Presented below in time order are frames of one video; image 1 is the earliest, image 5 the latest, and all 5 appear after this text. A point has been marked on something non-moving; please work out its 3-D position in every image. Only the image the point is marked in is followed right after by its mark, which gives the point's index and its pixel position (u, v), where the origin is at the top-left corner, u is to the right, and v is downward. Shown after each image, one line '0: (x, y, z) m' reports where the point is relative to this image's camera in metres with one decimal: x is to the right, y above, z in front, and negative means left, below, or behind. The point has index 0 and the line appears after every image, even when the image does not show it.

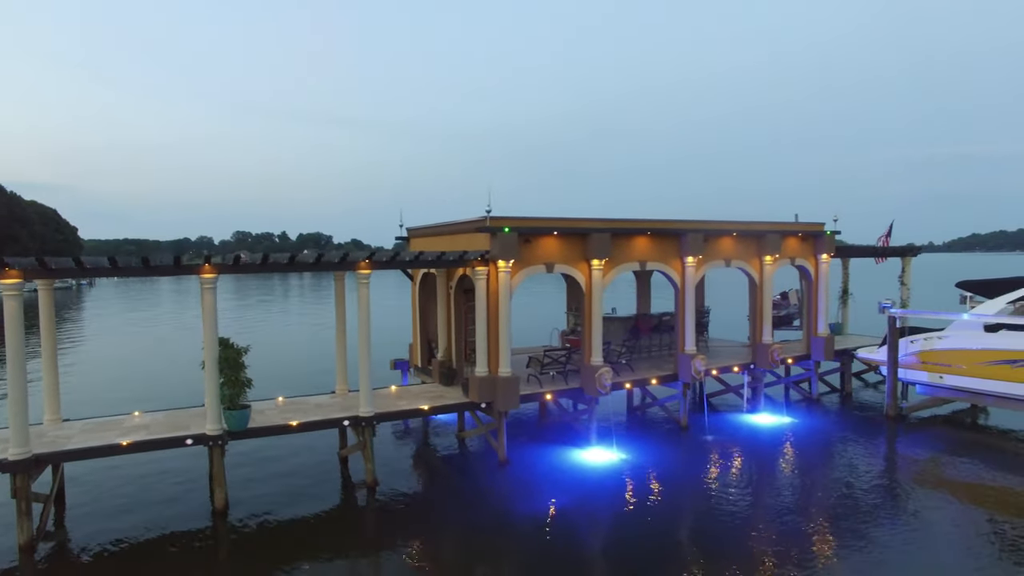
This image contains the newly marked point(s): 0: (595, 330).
0: (+2.0, -1.0, +14.6) m
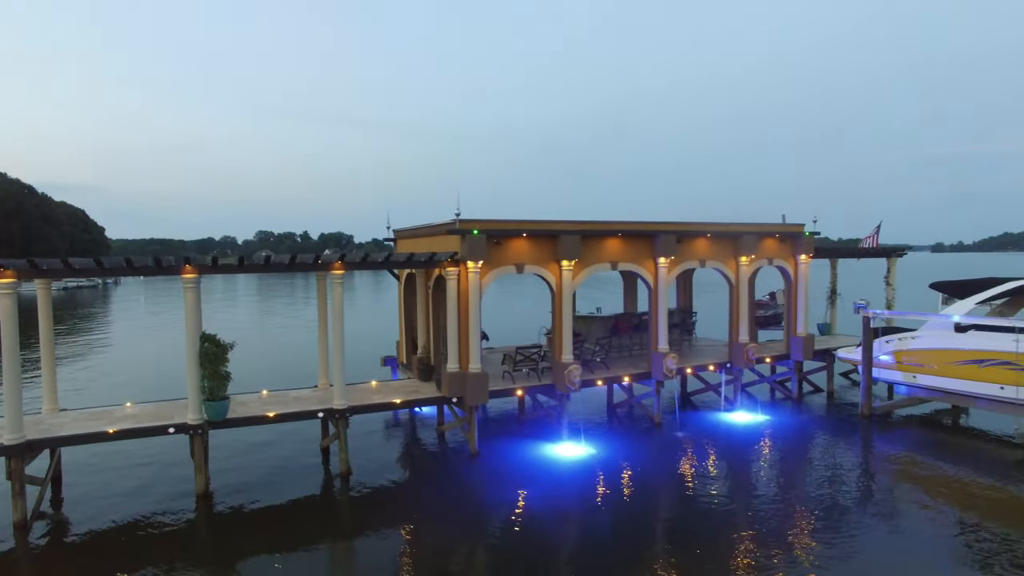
0: (+1.3, -1.0, +15.2) m
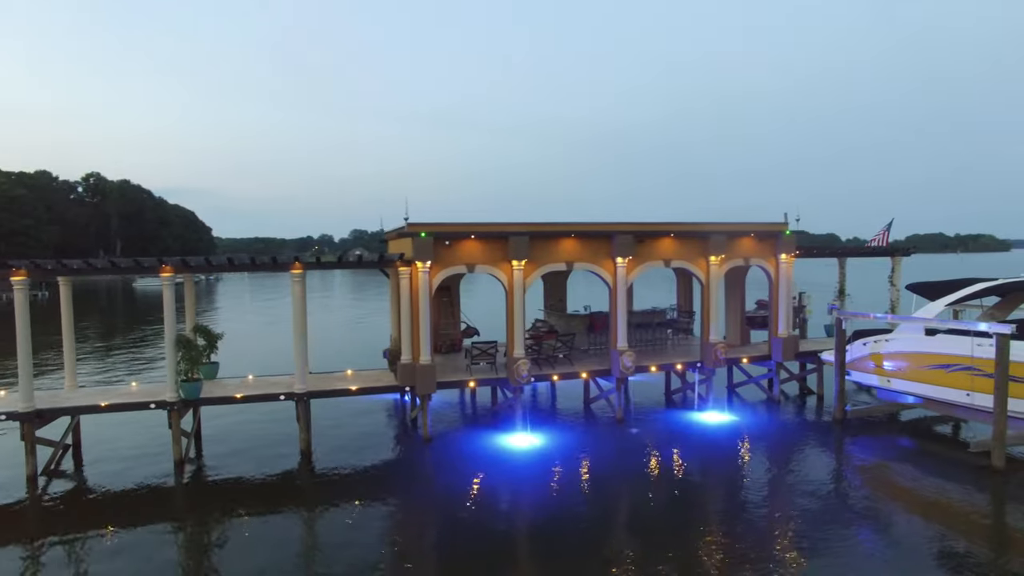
0: (+0.1, -1.0, +16.0) m
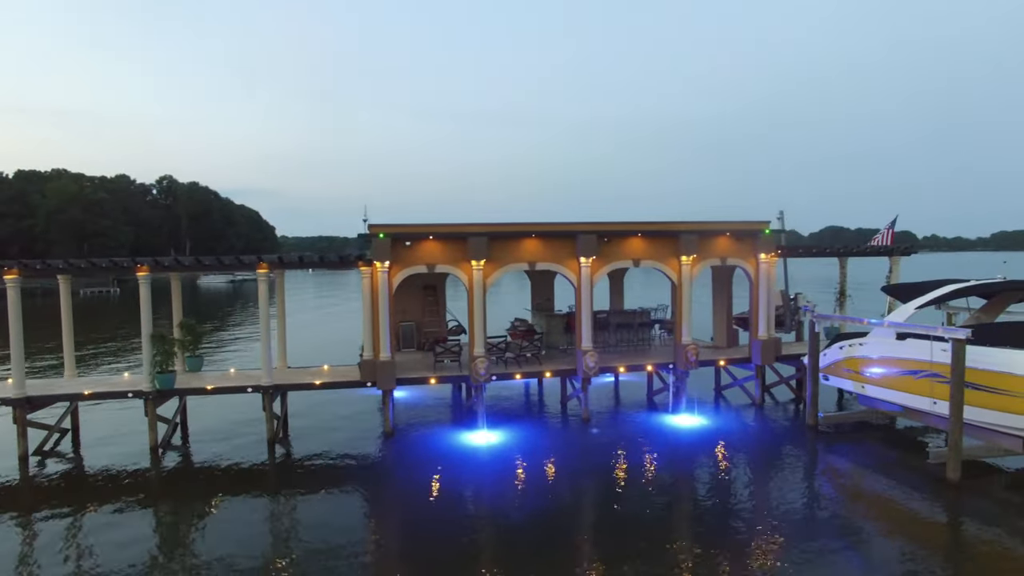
0: (-0.9, -1.0, +16.2) m
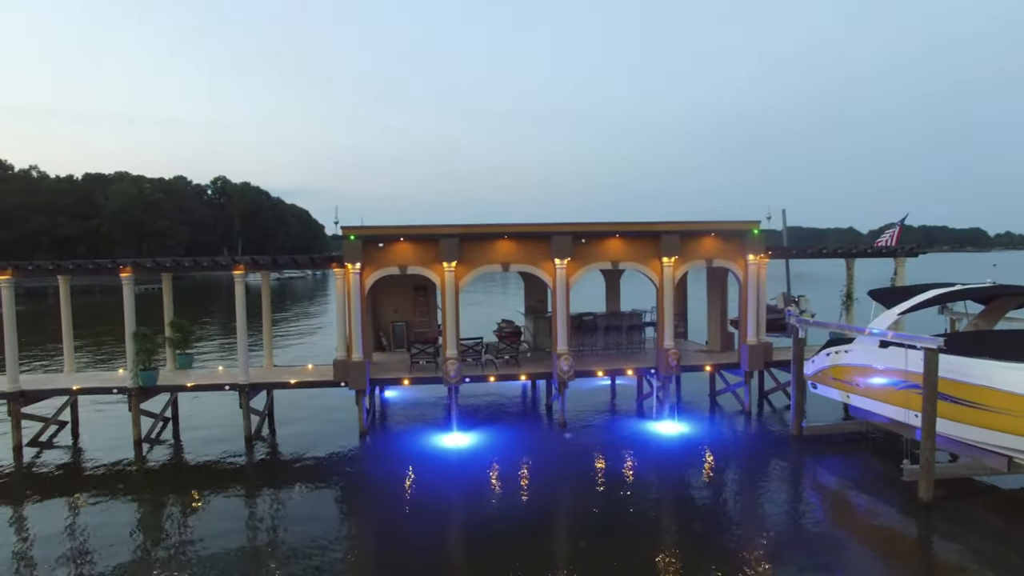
0: (-1.7, -1.0, +16.2) m
